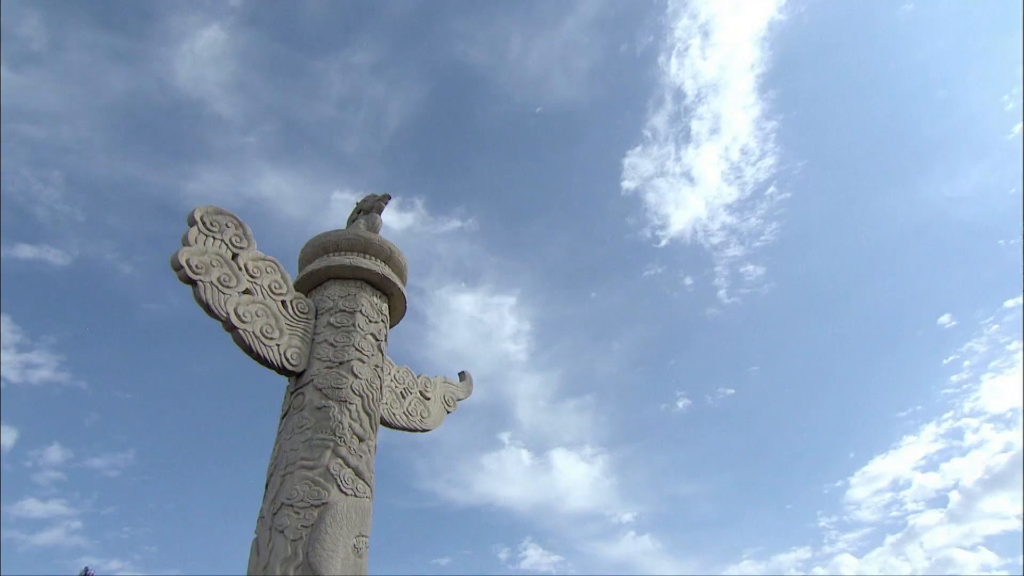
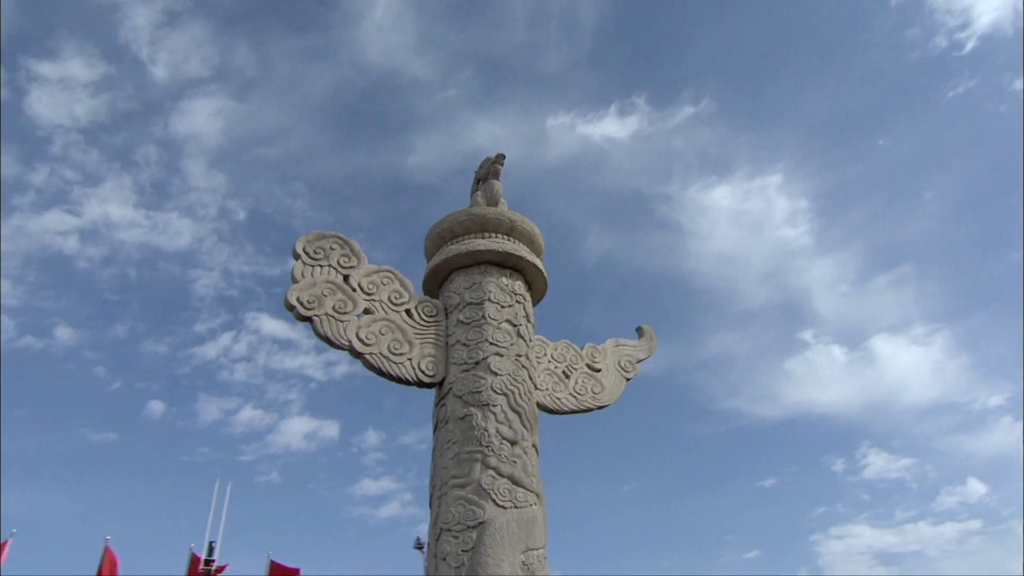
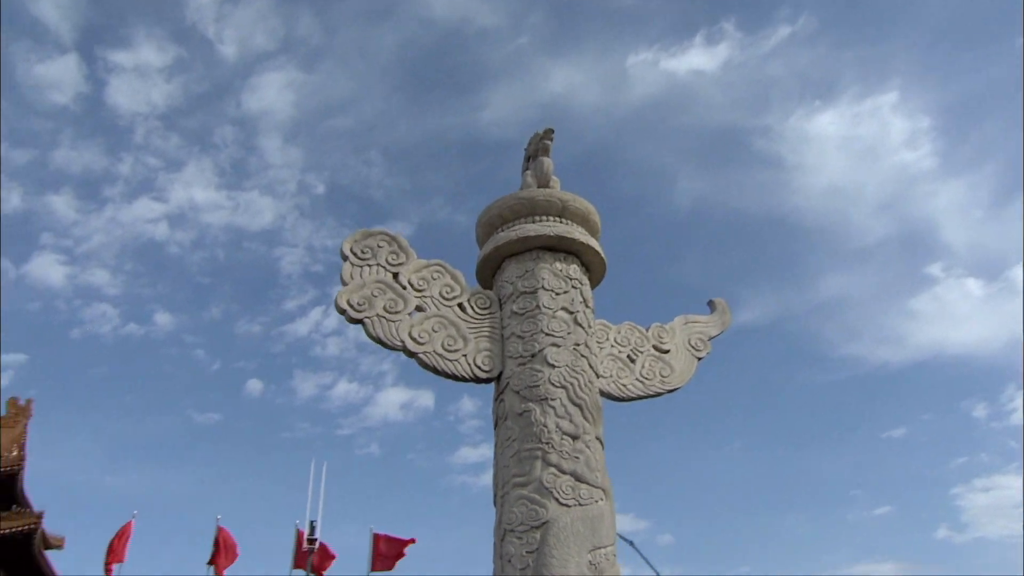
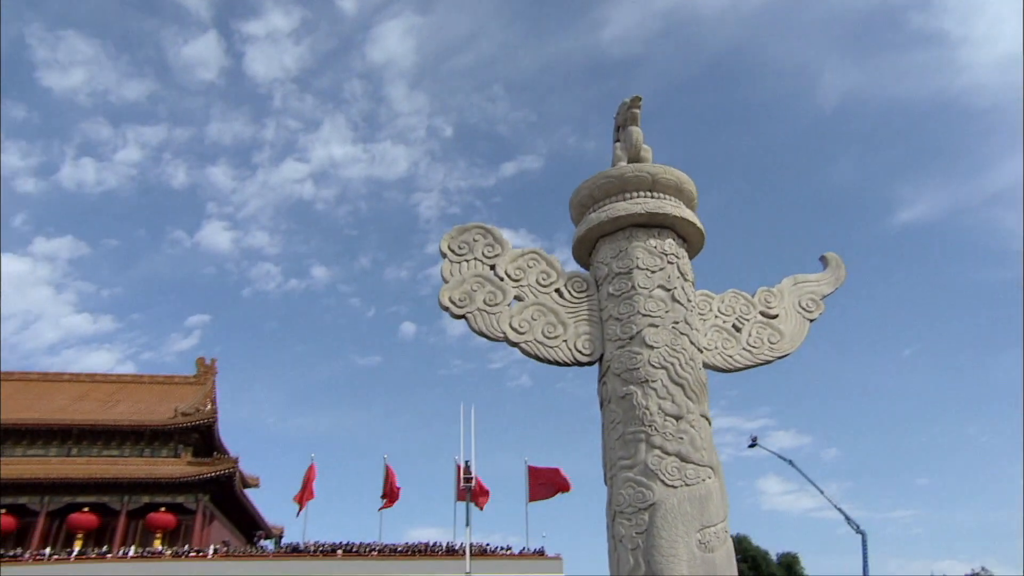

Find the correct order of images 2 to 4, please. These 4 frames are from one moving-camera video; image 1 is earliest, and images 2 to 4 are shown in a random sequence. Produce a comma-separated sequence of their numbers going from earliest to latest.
2, 3, 4
